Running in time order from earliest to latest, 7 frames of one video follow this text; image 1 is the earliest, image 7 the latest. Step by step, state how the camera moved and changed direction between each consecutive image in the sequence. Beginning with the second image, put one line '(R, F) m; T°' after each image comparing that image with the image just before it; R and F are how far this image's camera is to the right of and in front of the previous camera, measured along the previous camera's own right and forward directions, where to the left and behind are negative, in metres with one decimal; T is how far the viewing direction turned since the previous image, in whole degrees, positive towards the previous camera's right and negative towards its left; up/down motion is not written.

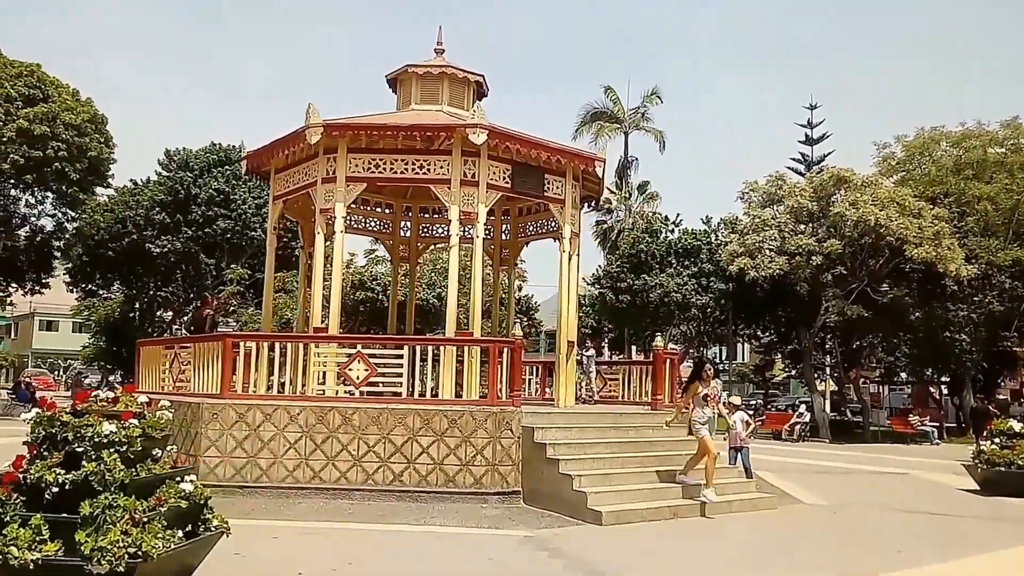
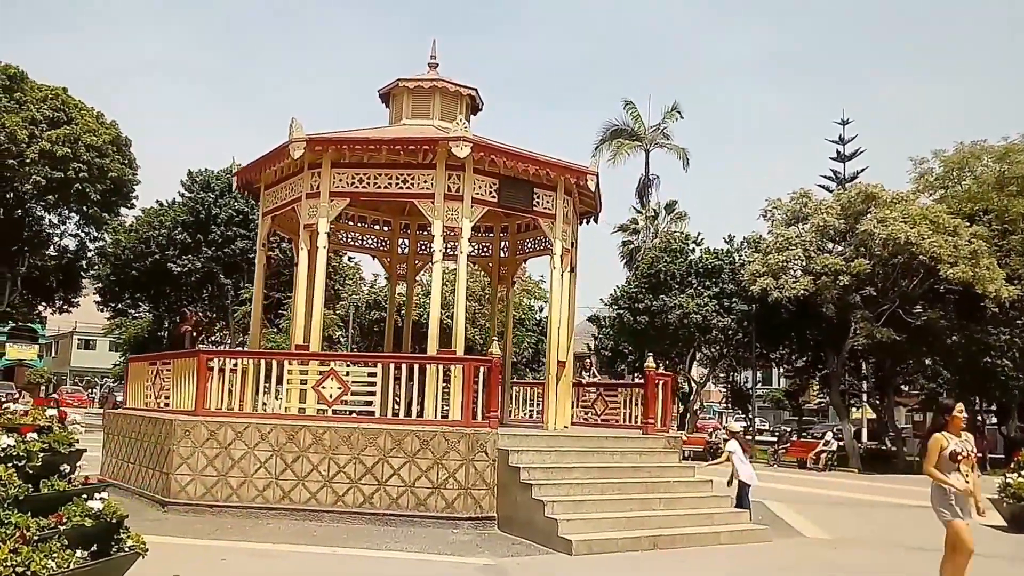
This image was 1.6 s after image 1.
(+0.8, +0.4) m; -3°
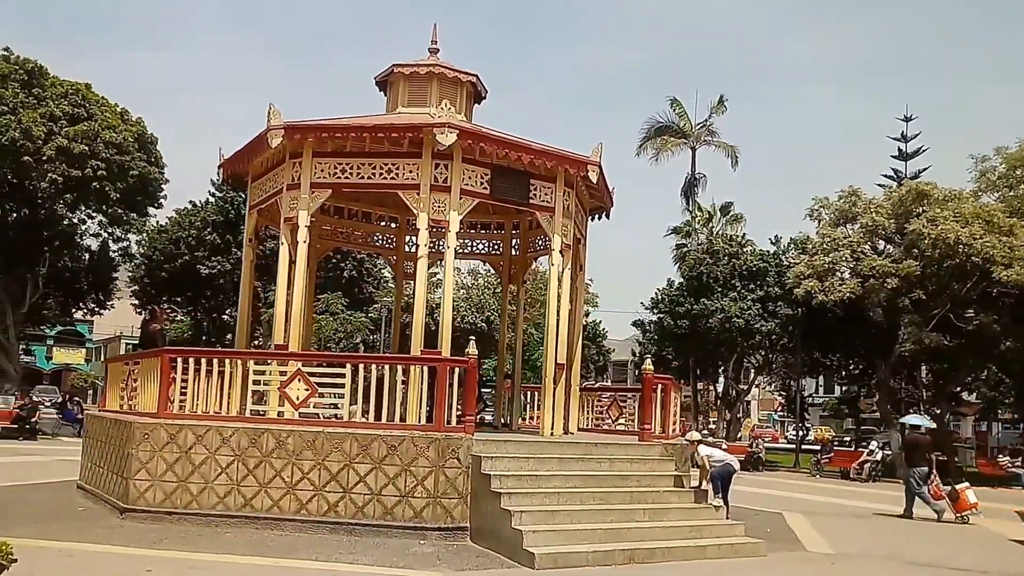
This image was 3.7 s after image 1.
(+1.1, +0.9) m; -4°
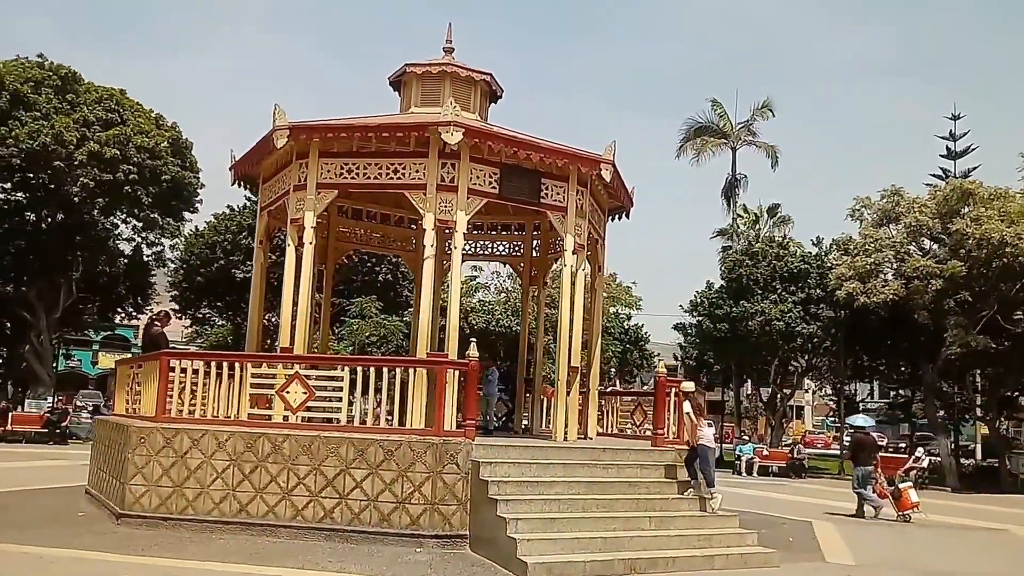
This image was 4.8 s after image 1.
(+0.6, +0.4) m; -3°
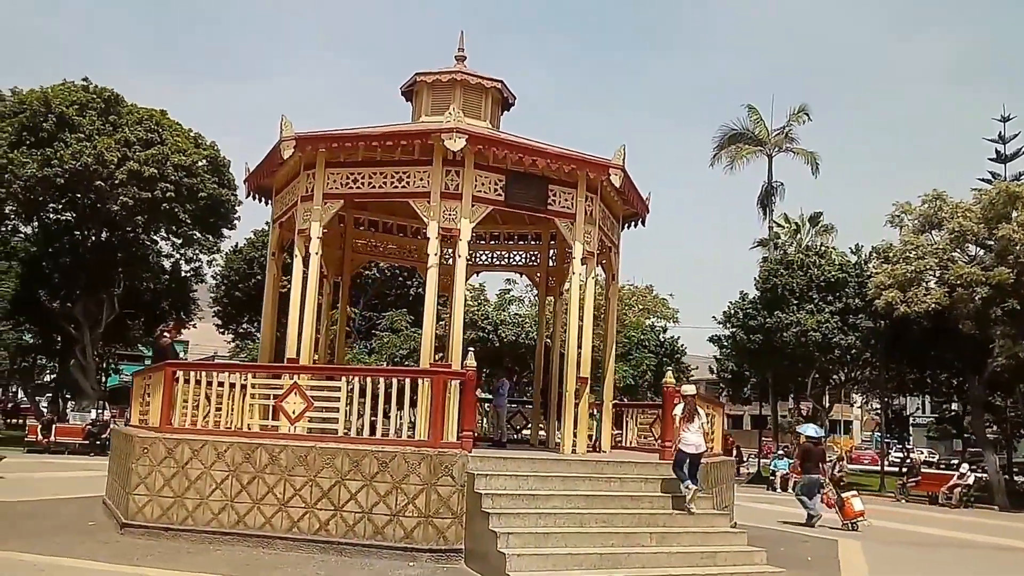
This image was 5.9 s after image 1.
(+0.6, +0.2) m; -3°
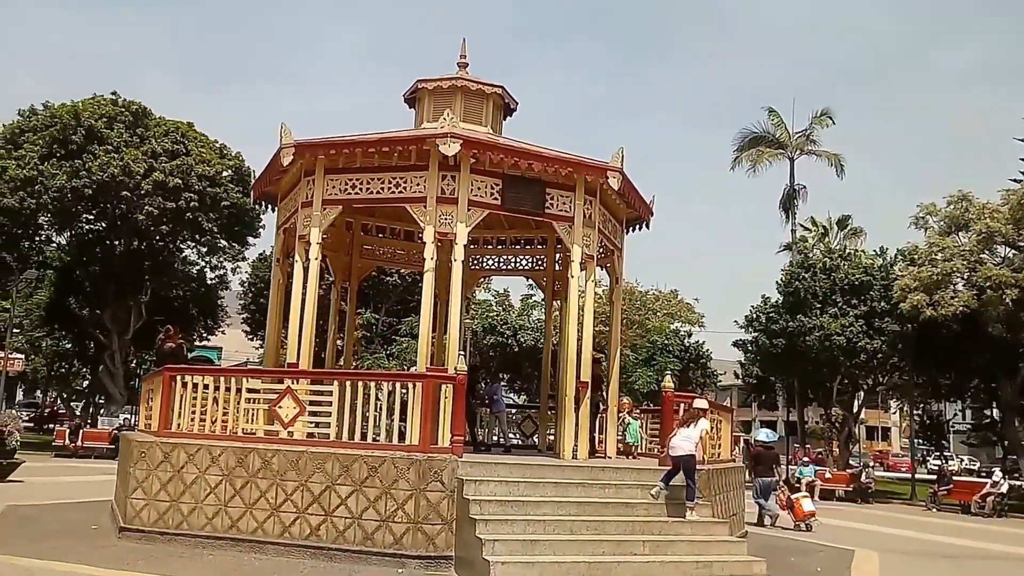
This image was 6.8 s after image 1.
(+0.5, +0.1) m; -2°
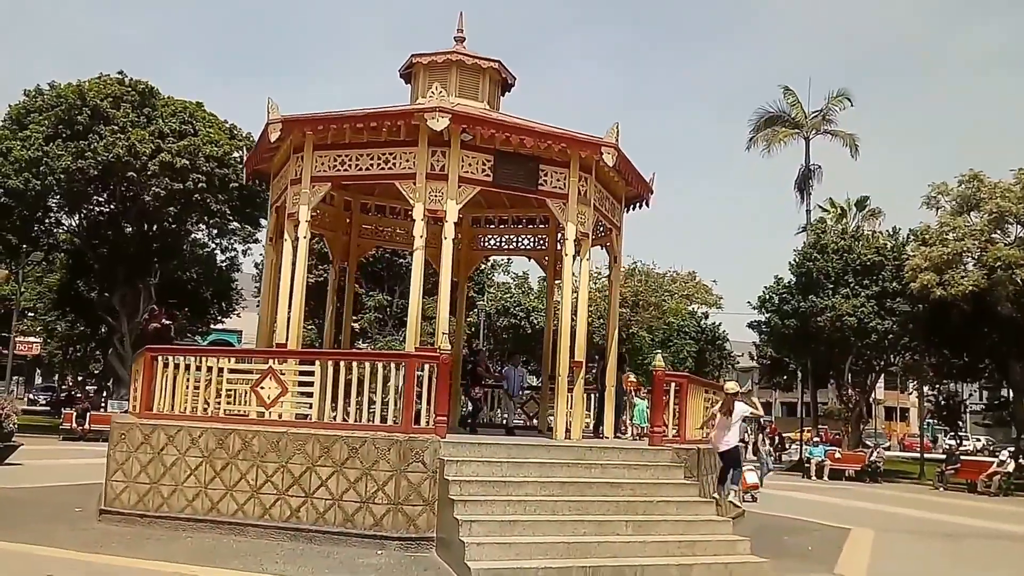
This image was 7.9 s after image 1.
(+0.4, +0.3) m; -1°
